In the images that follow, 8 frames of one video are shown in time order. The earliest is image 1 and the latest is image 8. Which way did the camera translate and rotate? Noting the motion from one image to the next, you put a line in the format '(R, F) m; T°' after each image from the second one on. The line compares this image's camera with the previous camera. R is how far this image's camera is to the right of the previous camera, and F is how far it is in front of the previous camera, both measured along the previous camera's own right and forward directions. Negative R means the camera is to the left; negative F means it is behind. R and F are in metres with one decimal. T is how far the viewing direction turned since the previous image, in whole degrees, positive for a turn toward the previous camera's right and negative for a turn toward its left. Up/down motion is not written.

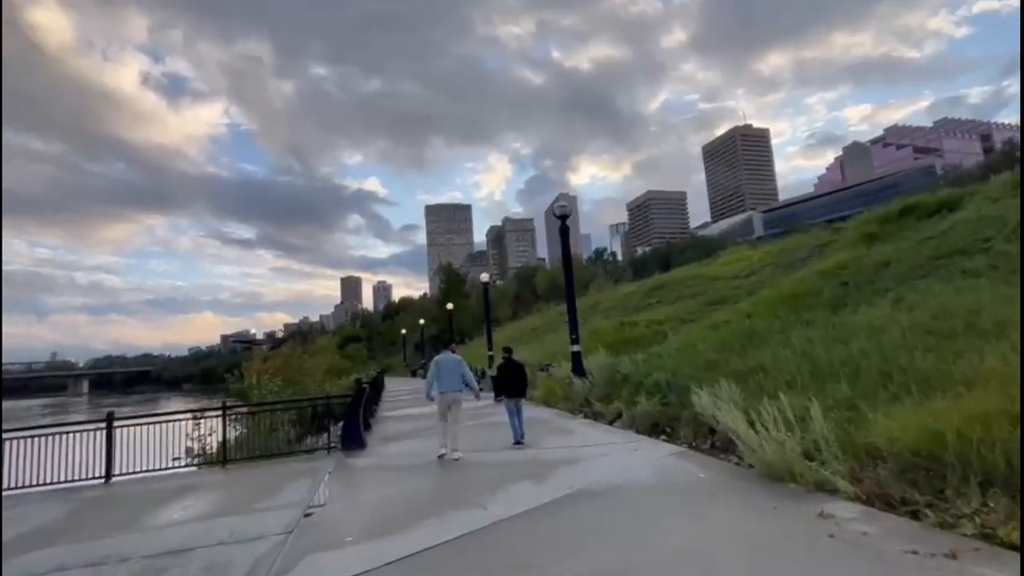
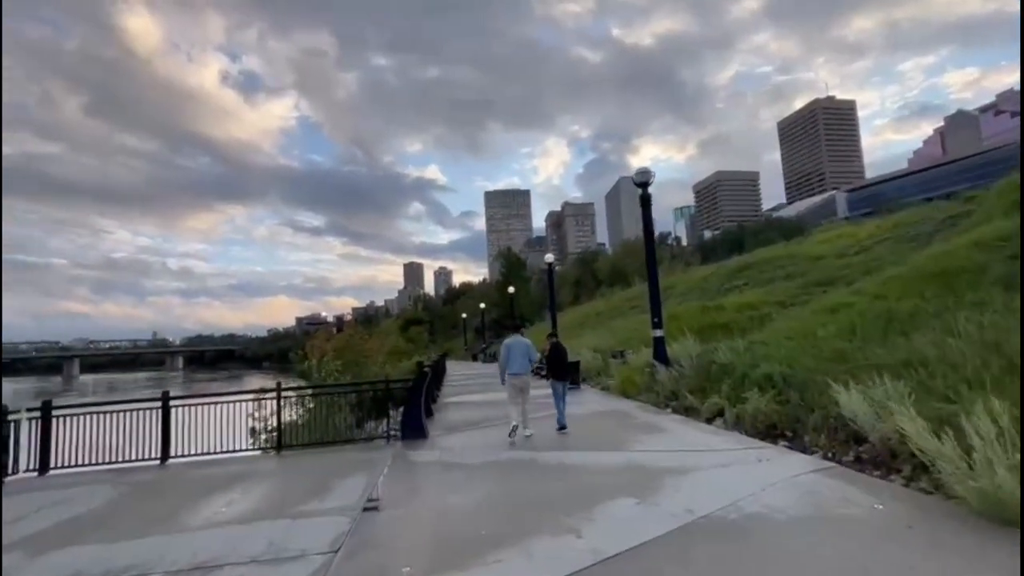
(-0.5, +1.7) m; -7°
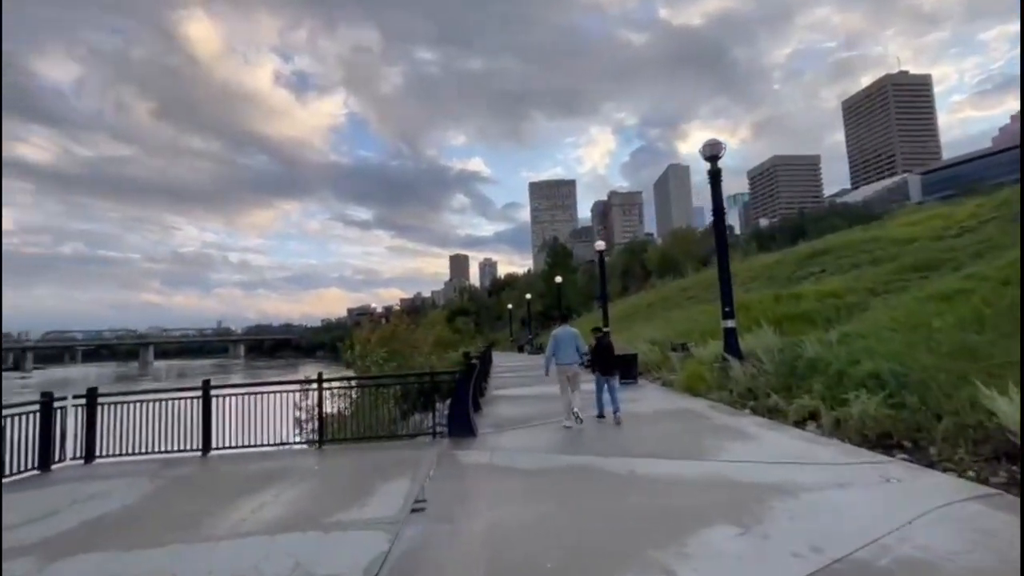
(-0.3, +1.1) m; -5°
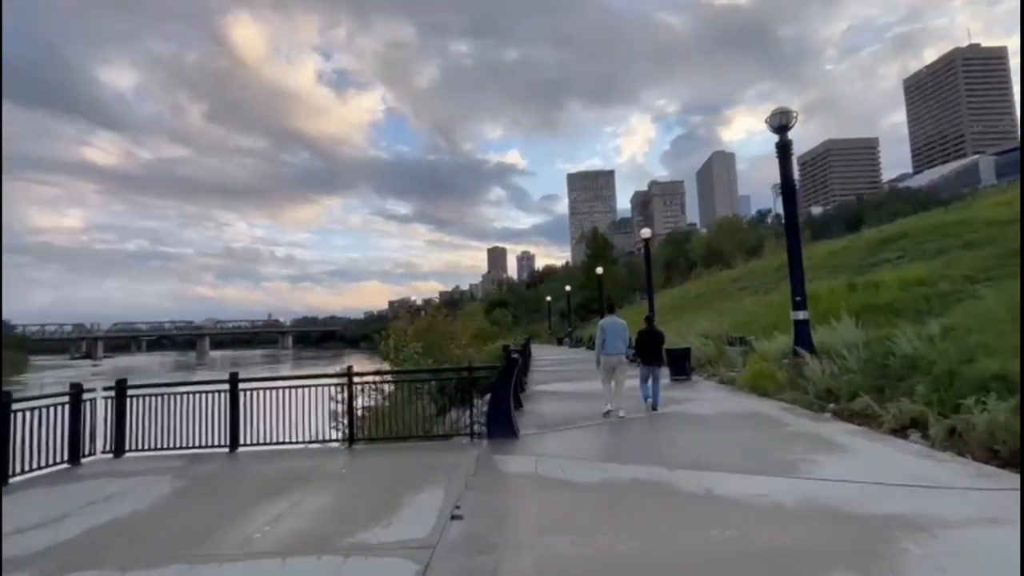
(-0.2, +1.0) m; -4°
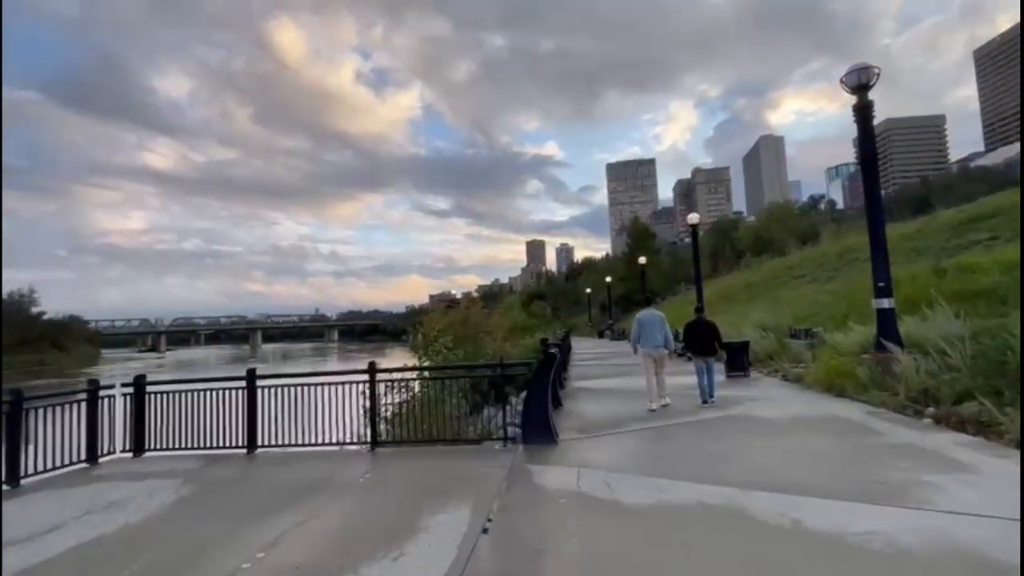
(0.0, +1.1) m; -5°
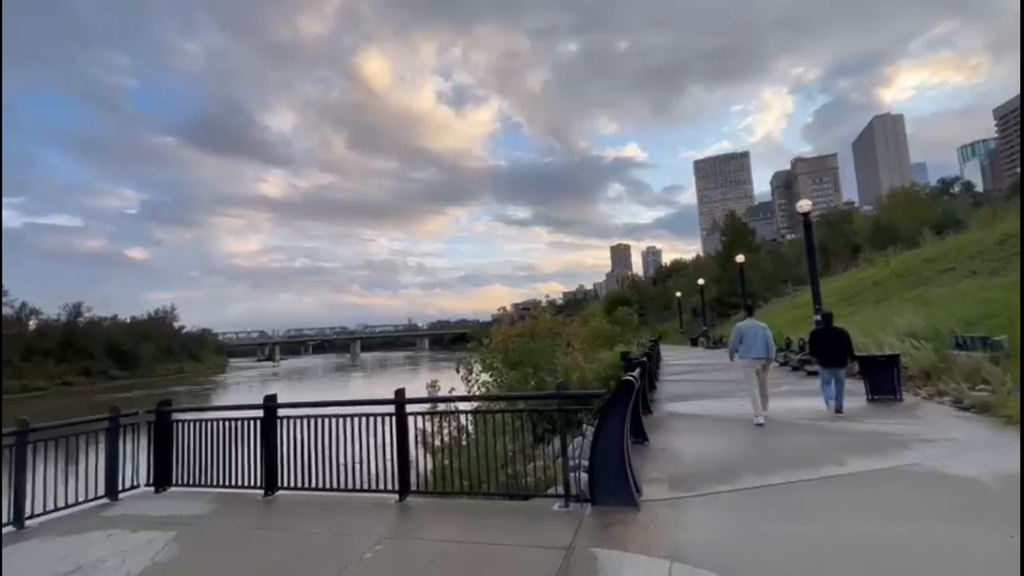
(+0.3, +2.1) m; -10°
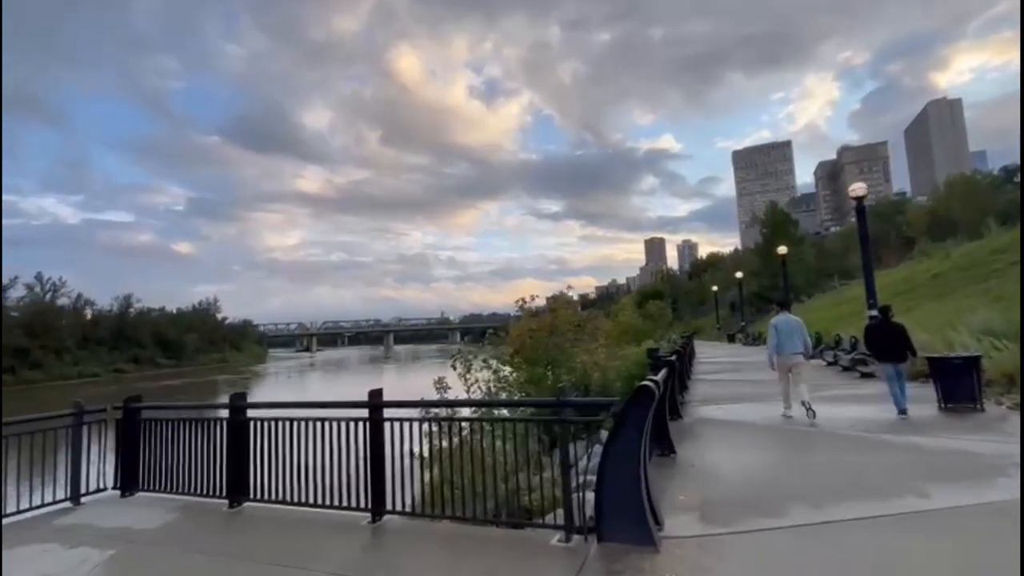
(+0.4, +1.2) m; -4°
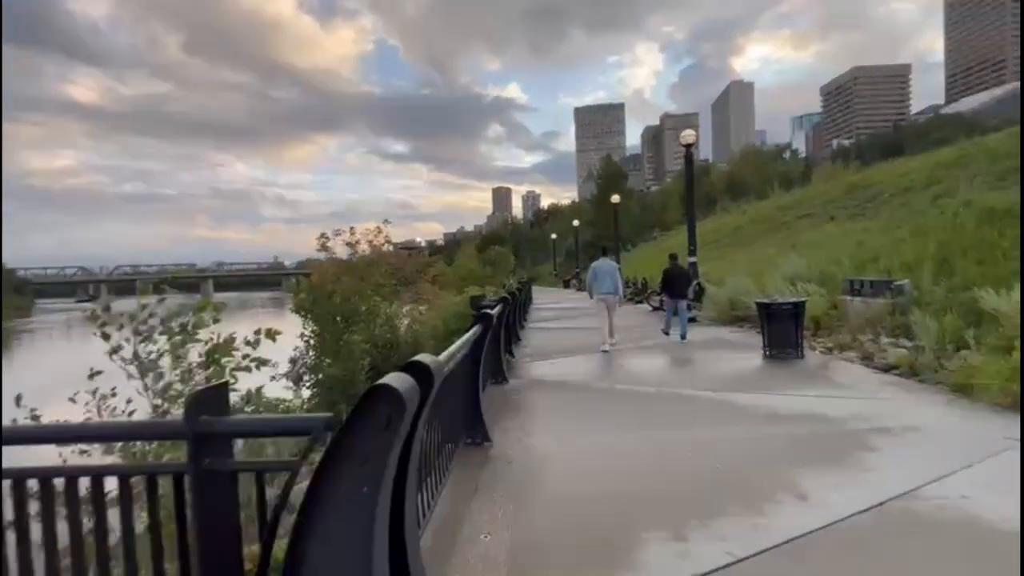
(+1.2, +2.6) m; +18°
